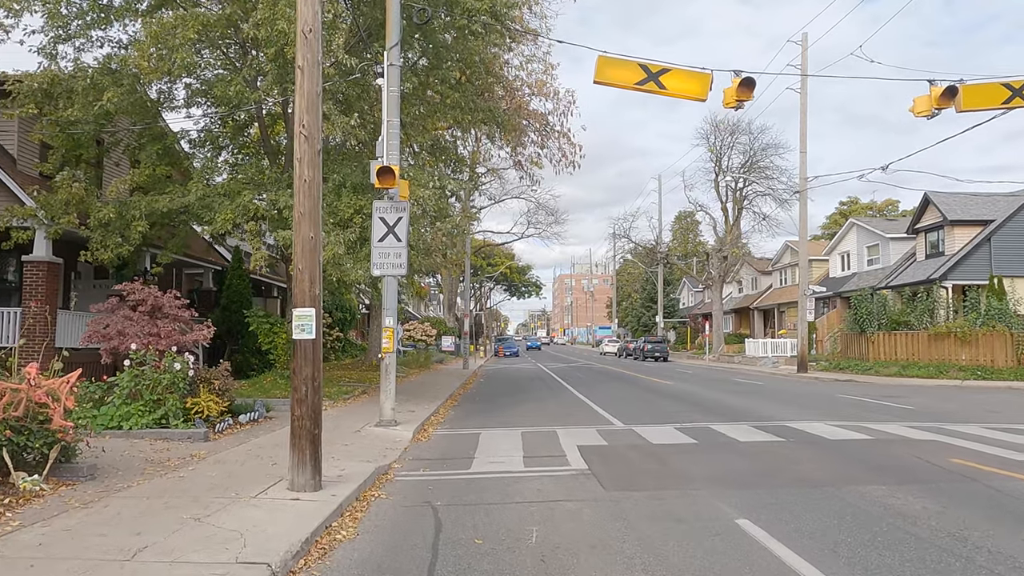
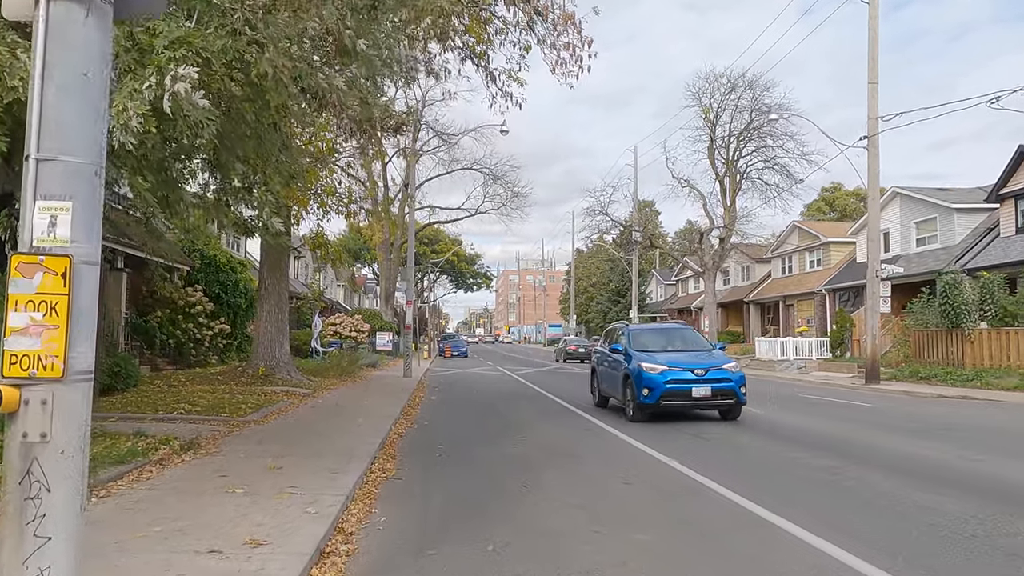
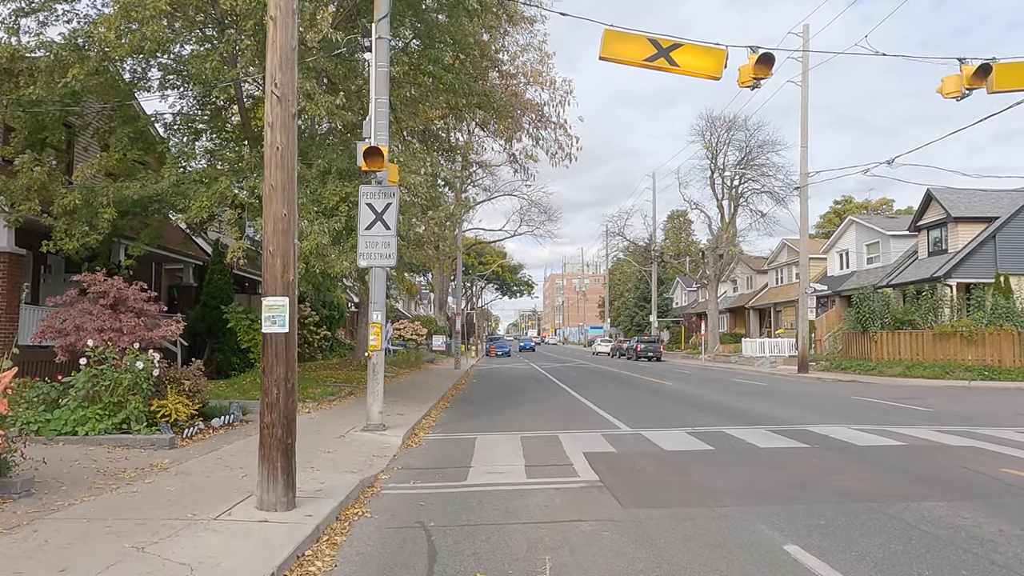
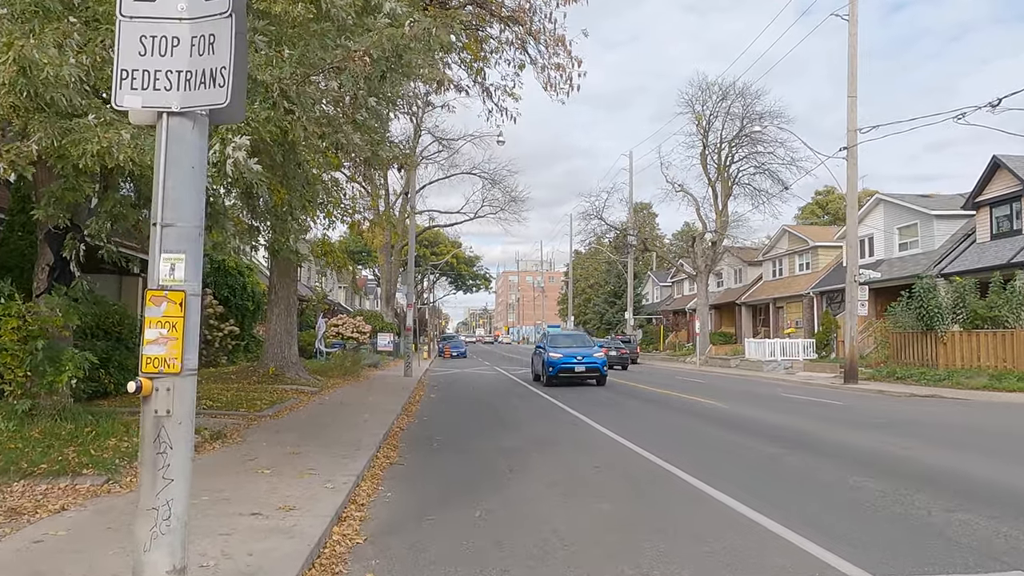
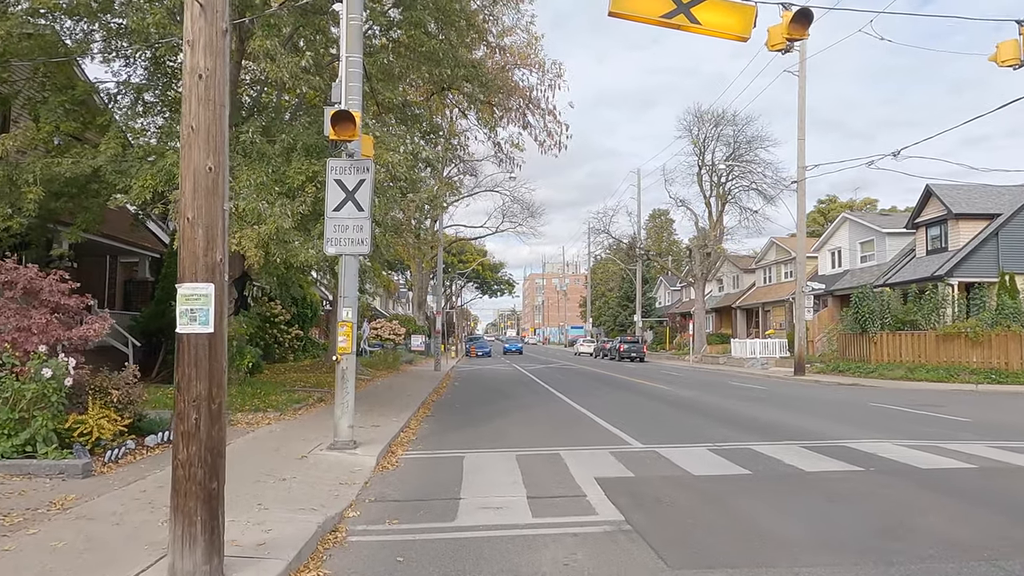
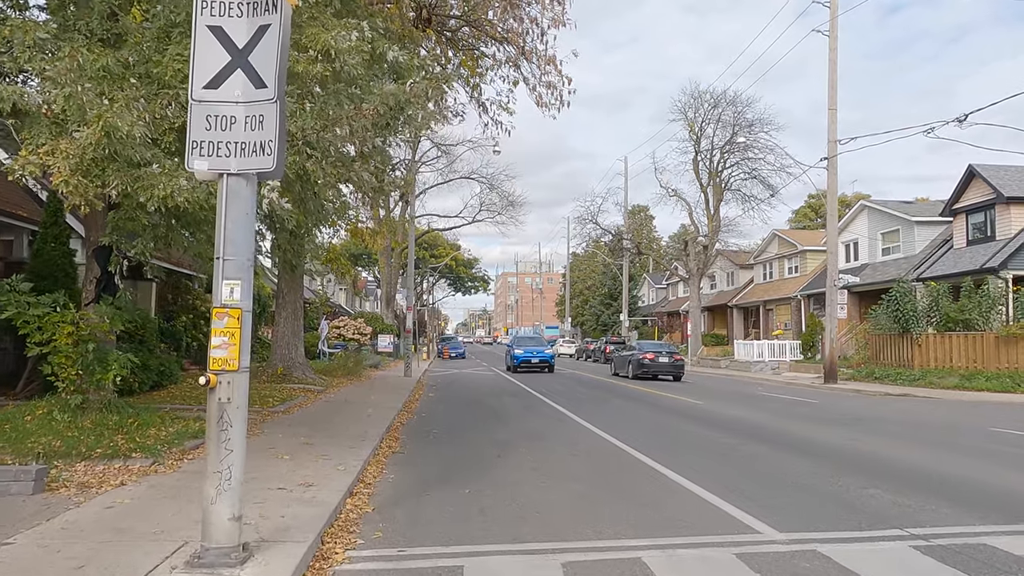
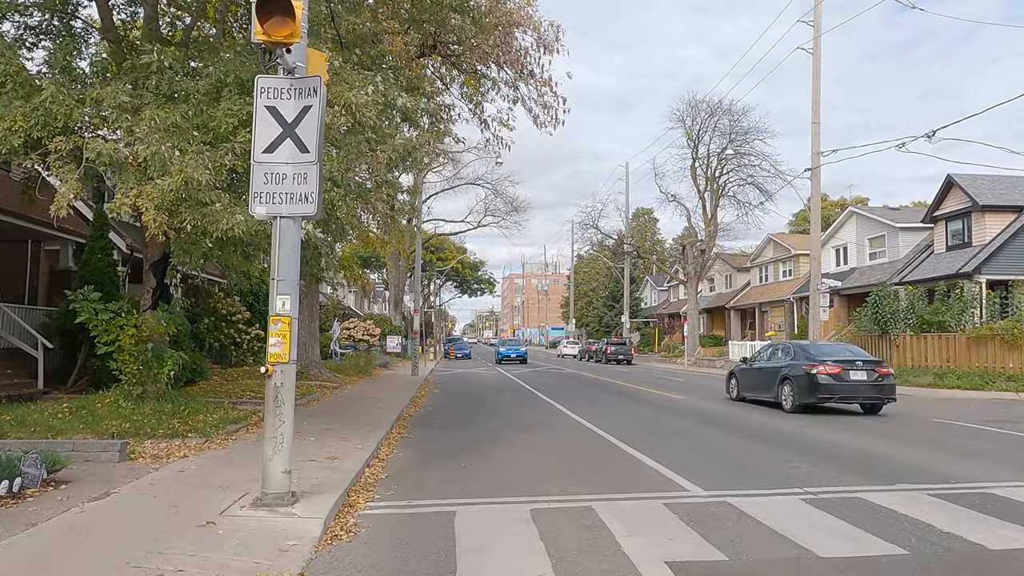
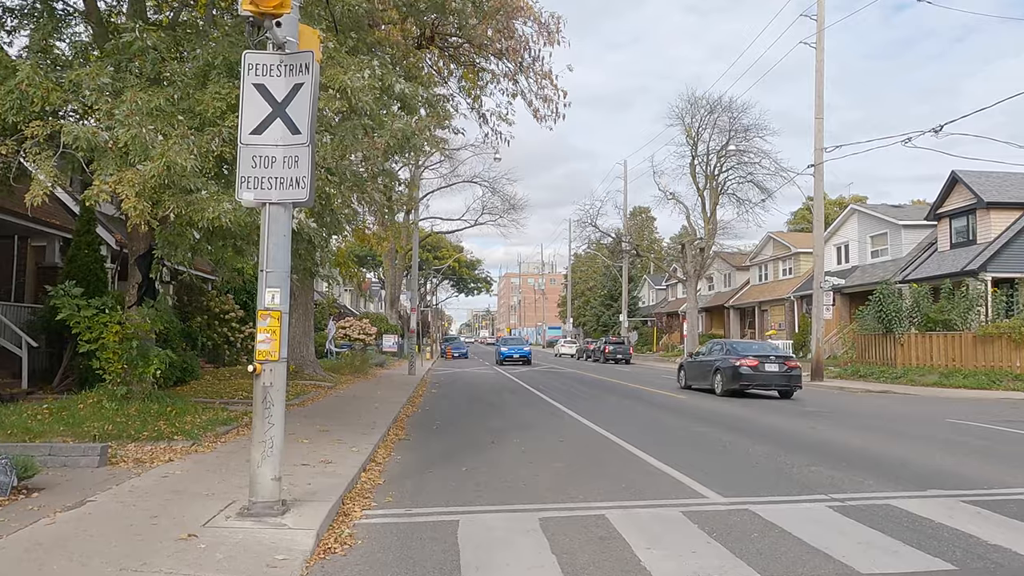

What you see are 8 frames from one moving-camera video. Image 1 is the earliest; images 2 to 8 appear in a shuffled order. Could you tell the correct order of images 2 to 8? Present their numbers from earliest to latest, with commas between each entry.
3, 5, 7, 8, 6, 4, 2
